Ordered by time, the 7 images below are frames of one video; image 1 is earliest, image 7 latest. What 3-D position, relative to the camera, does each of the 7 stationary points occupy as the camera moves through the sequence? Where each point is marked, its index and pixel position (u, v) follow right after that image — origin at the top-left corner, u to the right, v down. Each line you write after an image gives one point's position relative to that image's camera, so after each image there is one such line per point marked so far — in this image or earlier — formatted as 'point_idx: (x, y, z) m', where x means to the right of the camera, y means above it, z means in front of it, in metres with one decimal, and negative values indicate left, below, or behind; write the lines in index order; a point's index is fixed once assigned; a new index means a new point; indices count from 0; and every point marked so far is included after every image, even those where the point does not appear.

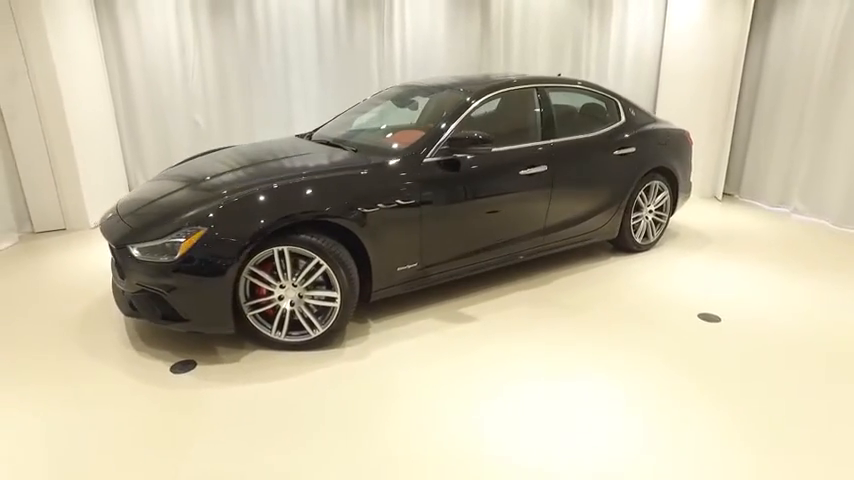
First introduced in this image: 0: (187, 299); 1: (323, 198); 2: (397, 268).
0: (-1.2, -0.3, +2.5) m
1: (-0.5, +0.2, +2.7) m
2: (-0.2, -0.2, +3.0) m
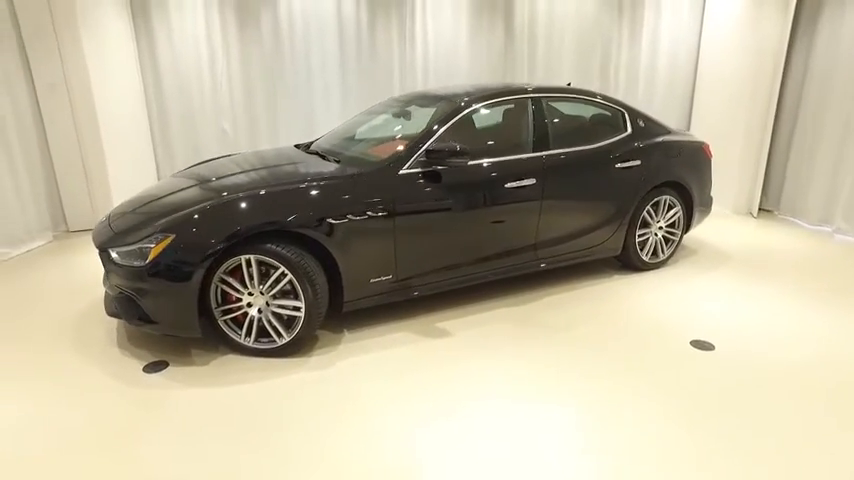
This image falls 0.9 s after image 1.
0: (-1.4, -0.3, +2.6) m
1: (-0.7, +0.2, +2.7) m
2: (-0.4, -0.2, +3.0) m
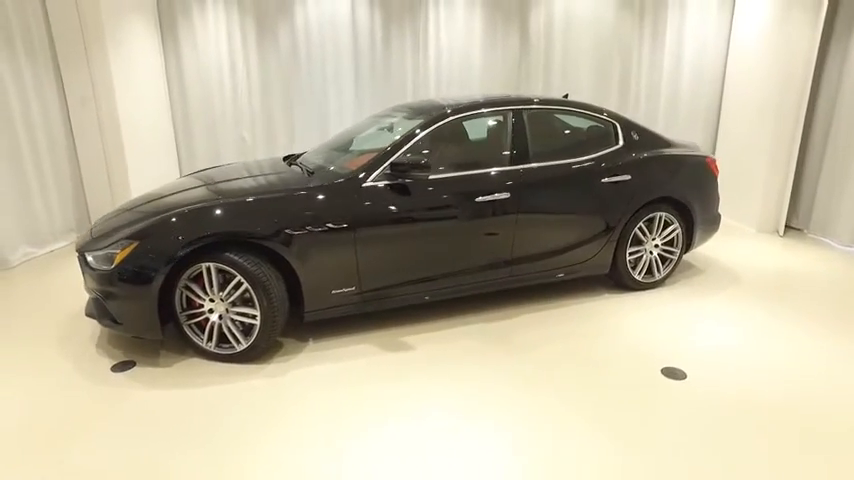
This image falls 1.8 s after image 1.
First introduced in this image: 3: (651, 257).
0: (-1.6, -0.3, +2.7) m
1: (-0.9, +0.1, +2.8) m
2: (-0.6, -0.3, +3.0) m
3: (+1.7, -0.1, +3.8) m
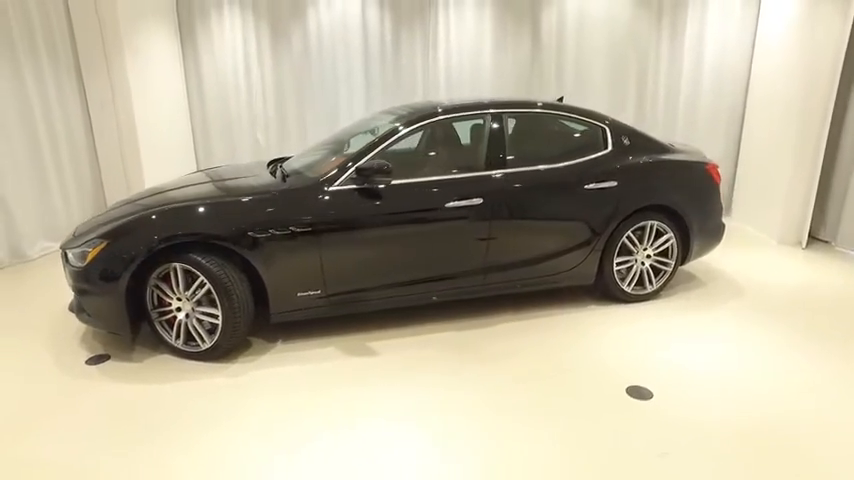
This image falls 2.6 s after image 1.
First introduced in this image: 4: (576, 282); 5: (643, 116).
0: (-1.9, -0.3, +2.8) m
1: (-1.1, +0.1, +2.9) m
2: (-0.8, -0.3, +3.0) m
3: (+1.5, -0.2, +3.6) m
4: (+1.0, -0.3, +3.6) m
5: (+2.5, +1.4, +5.8) m
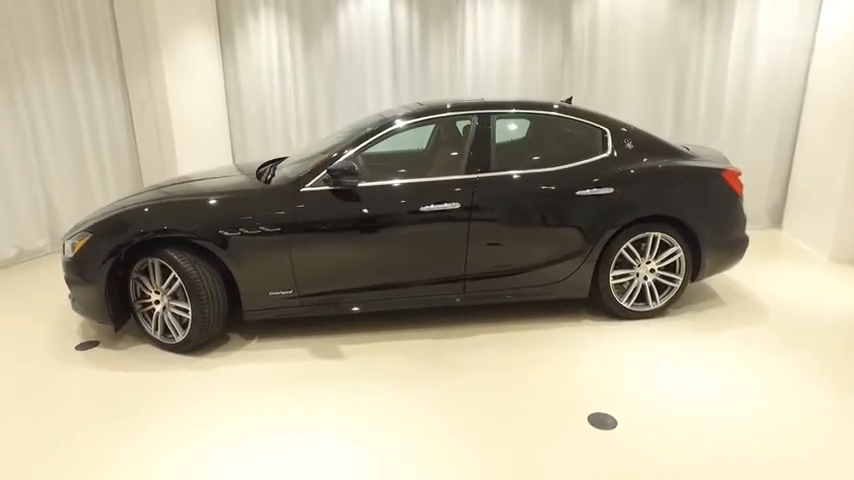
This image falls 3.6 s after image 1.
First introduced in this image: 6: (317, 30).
0: (-2.0, -0.3, +3.0) m
1: (-1.3, +0.1, +2.9) m
2: (-0.9, -0.3, +3.1) m
3: (+1.4, -0.3, +3.3) m
4: (+0.9, -0.4, +3.4) m
5: (+2.7, +1.3, +5.4) m
6: (-1.3, +2.5, +6.0) m
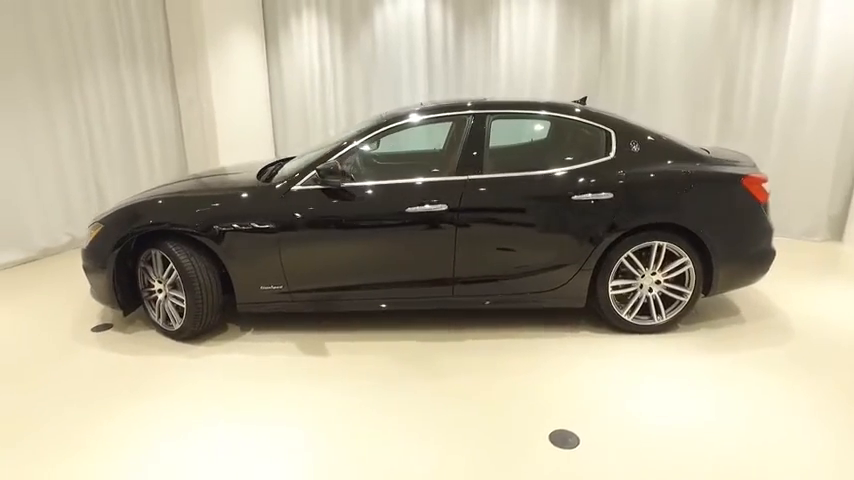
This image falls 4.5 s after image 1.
0: (-2.1, -0.2, +3.2) m
1: (-1.3, +0.2, +3.1) m
2: (-1.0, -0.3, +3.2) m
3: (+1.4, -0.3, +3.1) m
4: (+0.9, -0.4, +3.2) m
5: (+3.0, +1.2, +5.0) m
6: (-0.9, +2.5, +6.1) m
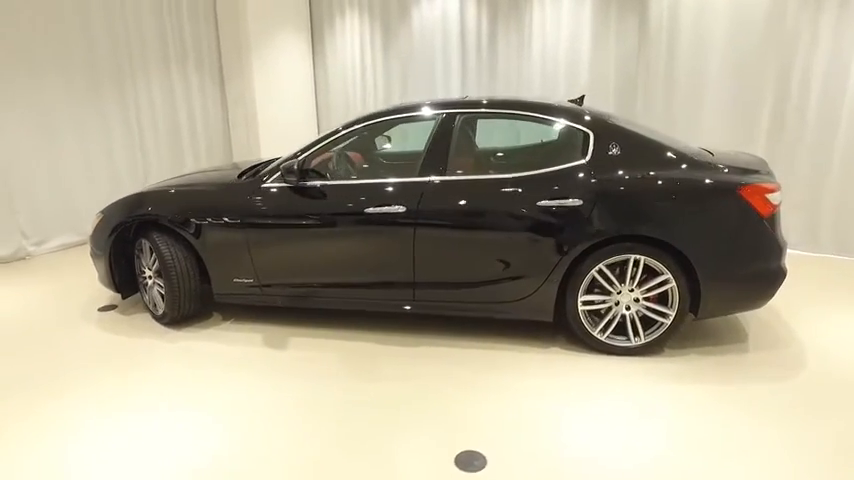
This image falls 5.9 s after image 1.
0: (-2.3, -0.2, +3.6) m
1: (-1.5, +0.2, +3.2) m
2: (-1.2, -0.3, +3.3) m
3: (+1.1, -0.4, +2.8) m
4: (+0.6, -0.4, +3.0) m
5: (+3.1, +1.1, +4.4) m
6: (-0.5, +2.6, +6.1) m
